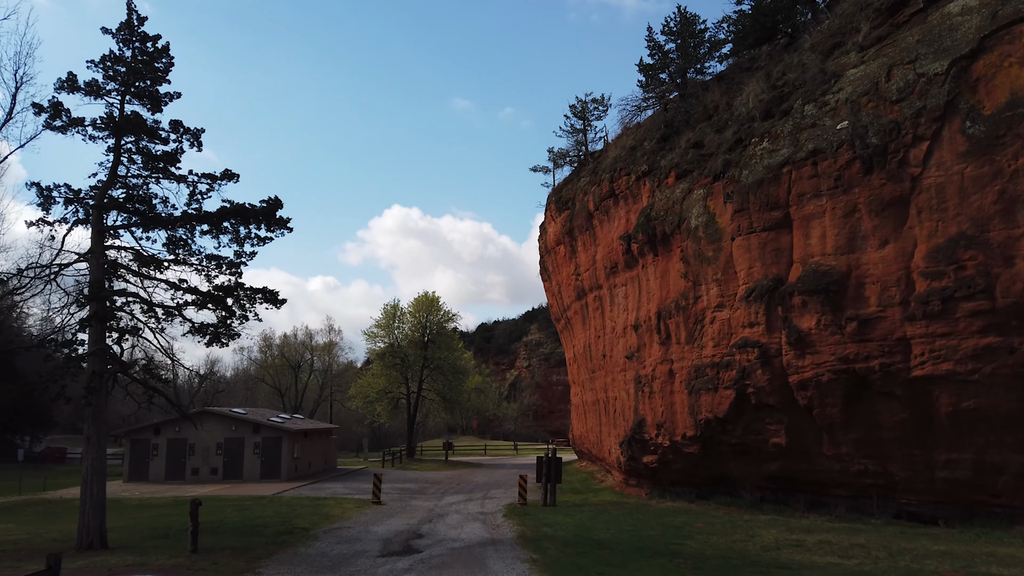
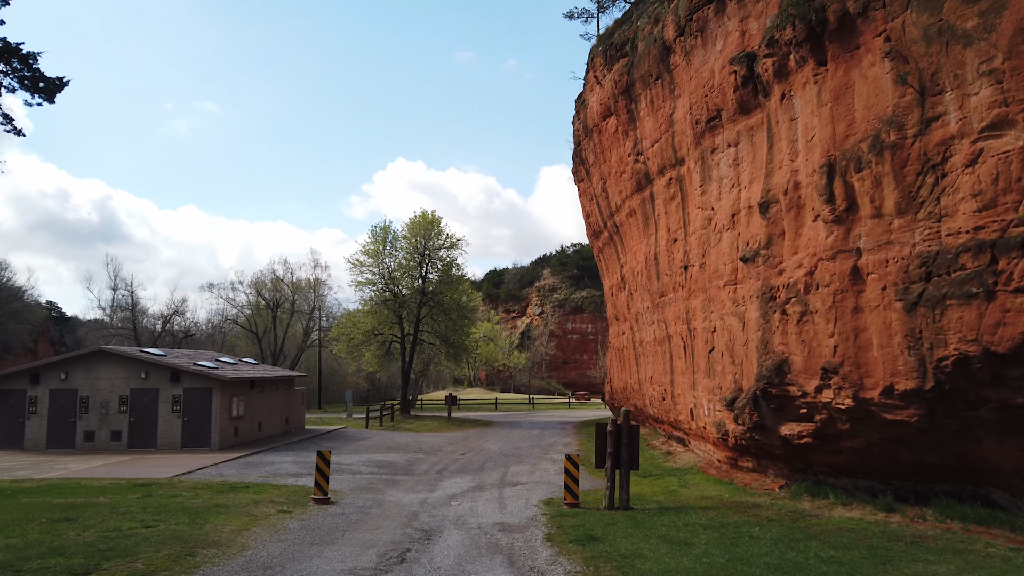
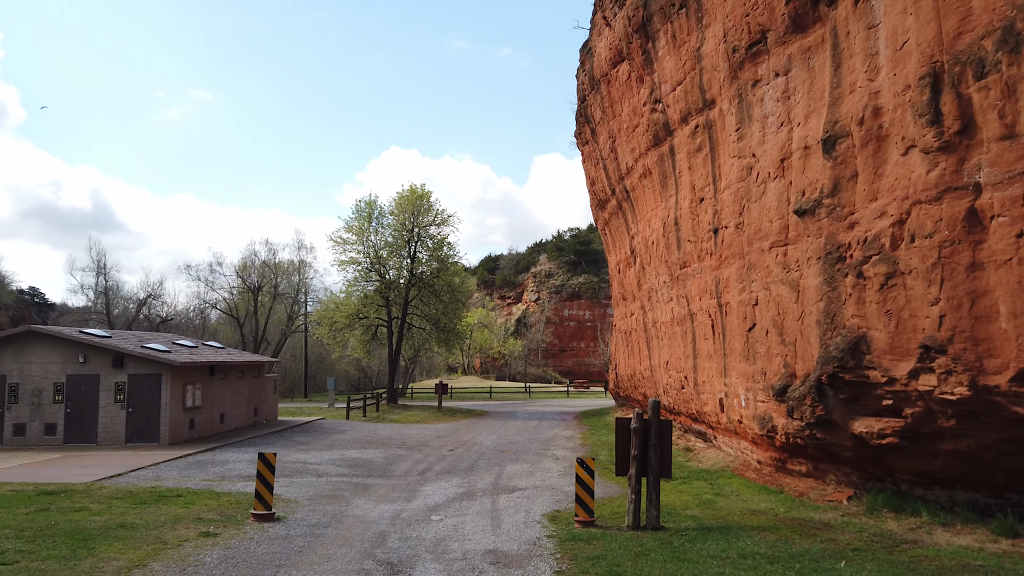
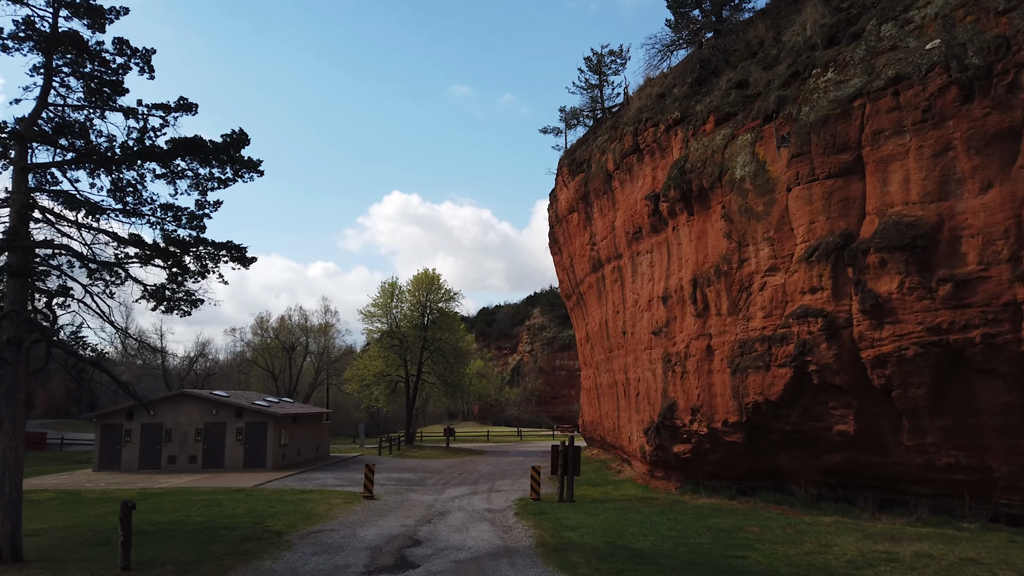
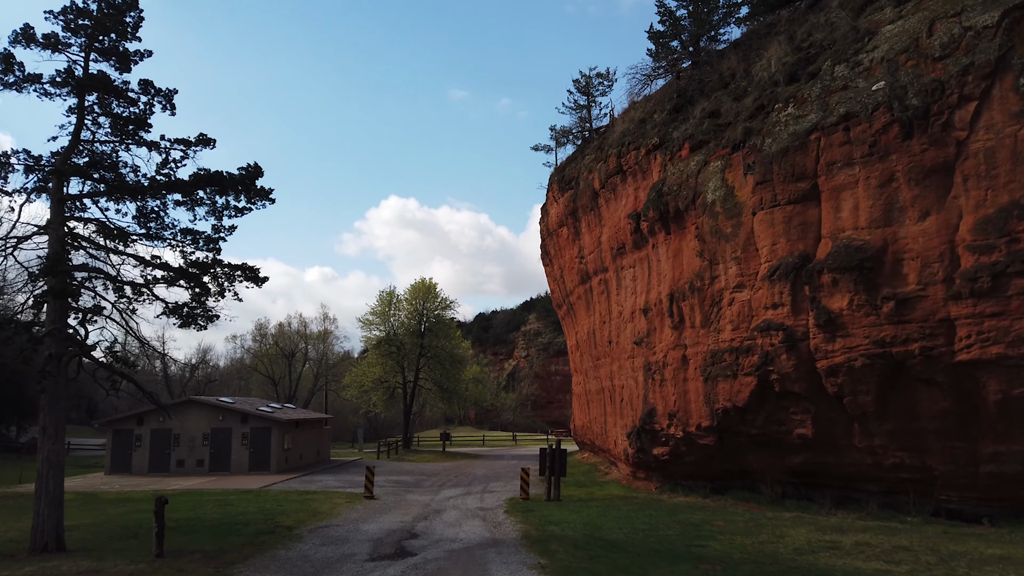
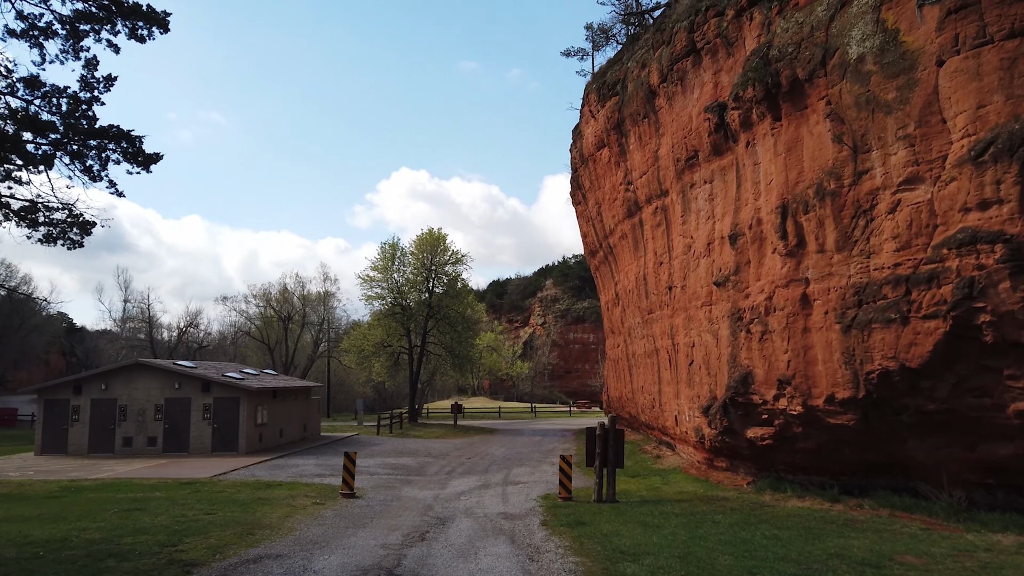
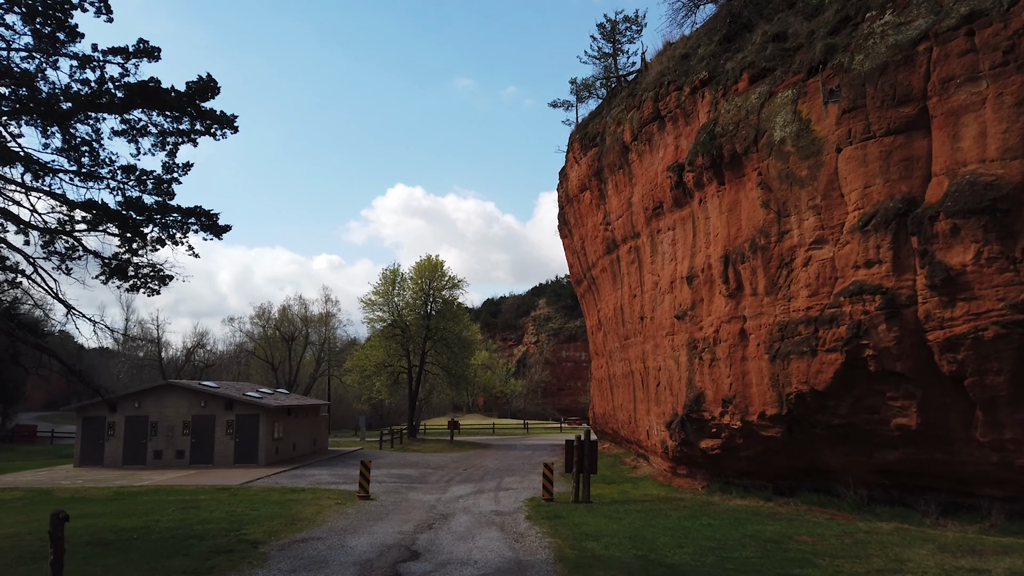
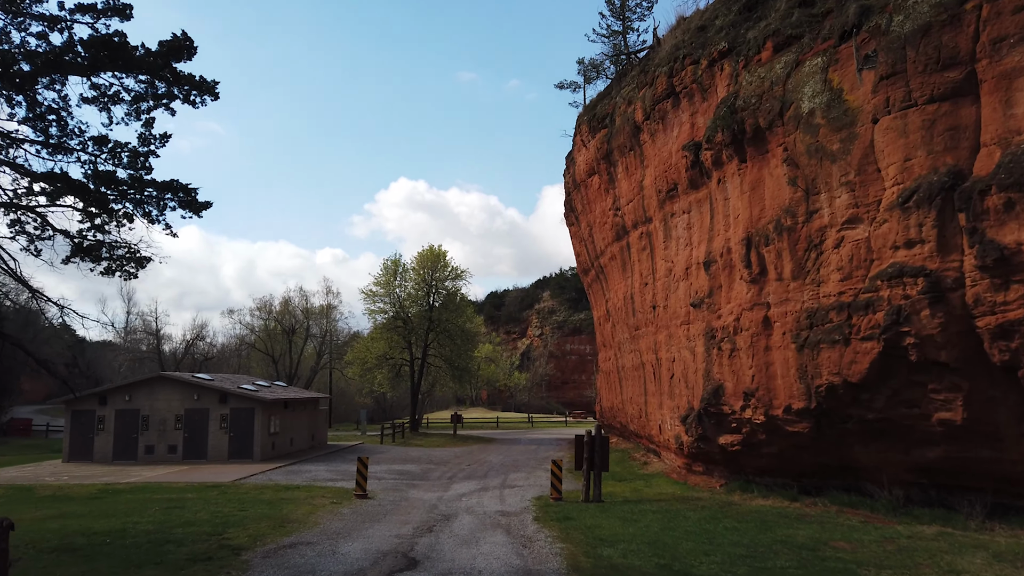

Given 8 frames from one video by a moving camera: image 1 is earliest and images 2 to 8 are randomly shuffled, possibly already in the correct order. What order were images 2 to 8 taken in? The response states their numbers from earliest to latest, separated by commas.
5, 4, 7, 8, 6, 2, 3
